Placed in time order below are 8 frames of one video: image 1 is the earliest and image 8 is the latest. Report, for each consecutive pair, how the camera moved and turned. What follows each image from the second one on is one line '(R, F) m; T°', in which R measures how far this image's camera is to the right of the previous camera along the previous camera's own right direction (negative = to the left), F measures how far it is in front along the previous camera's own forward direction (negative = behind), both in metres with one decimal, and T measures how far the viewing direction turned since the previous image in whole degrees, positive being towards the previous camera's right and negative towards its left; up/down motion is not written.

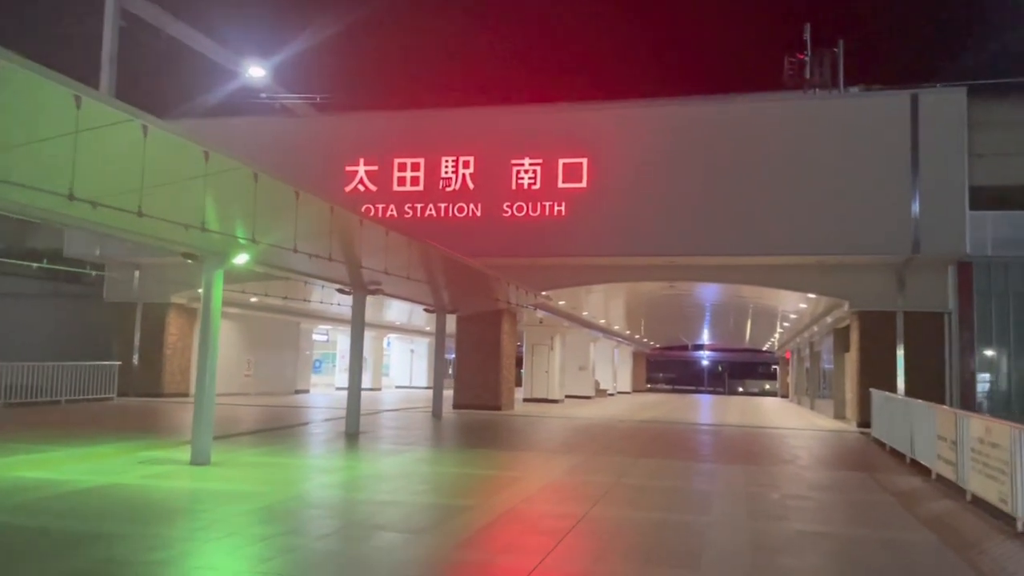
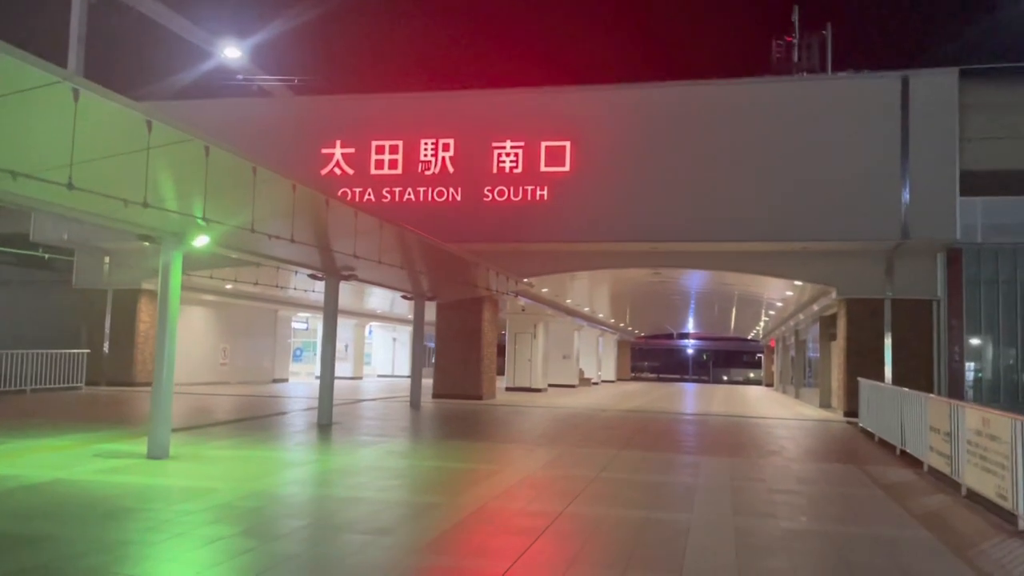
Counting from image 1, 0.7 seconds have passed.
(+0.1, +0.5) m; +1°
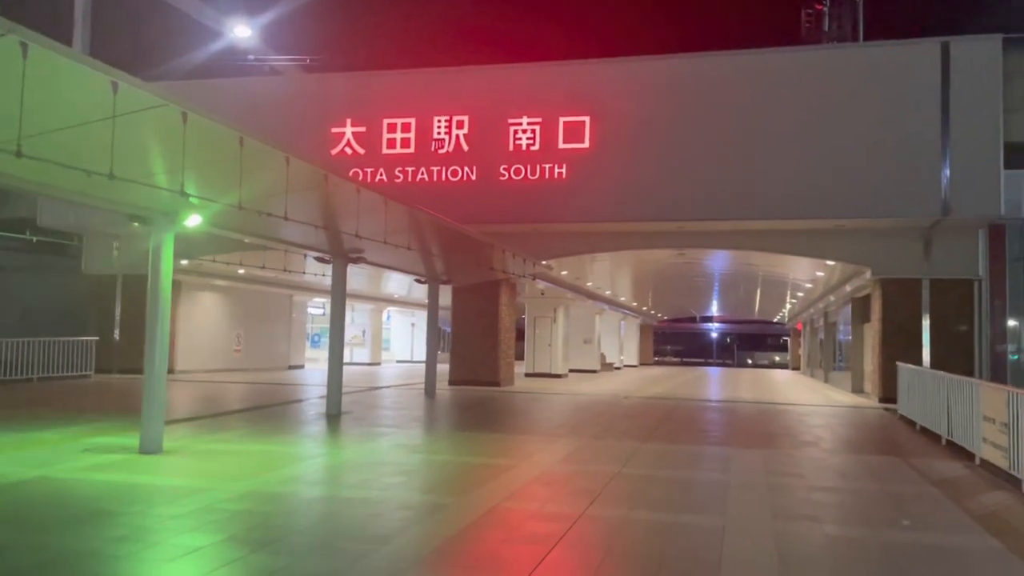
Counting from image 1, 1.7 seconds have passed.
(+0.1, +0.7) m; -1°
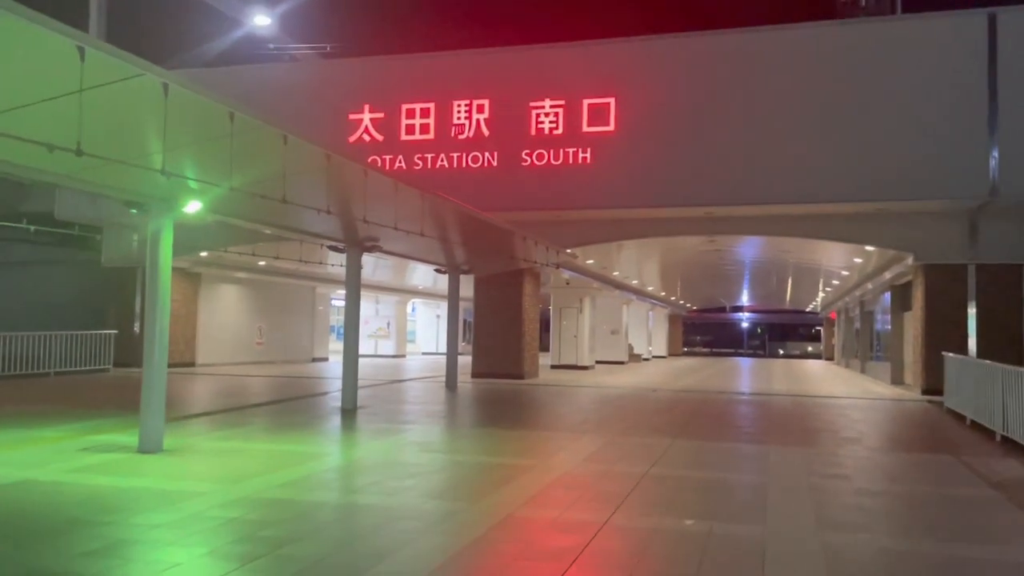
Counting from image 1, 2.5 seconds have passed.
(+0.1, +0.6) m; -2°
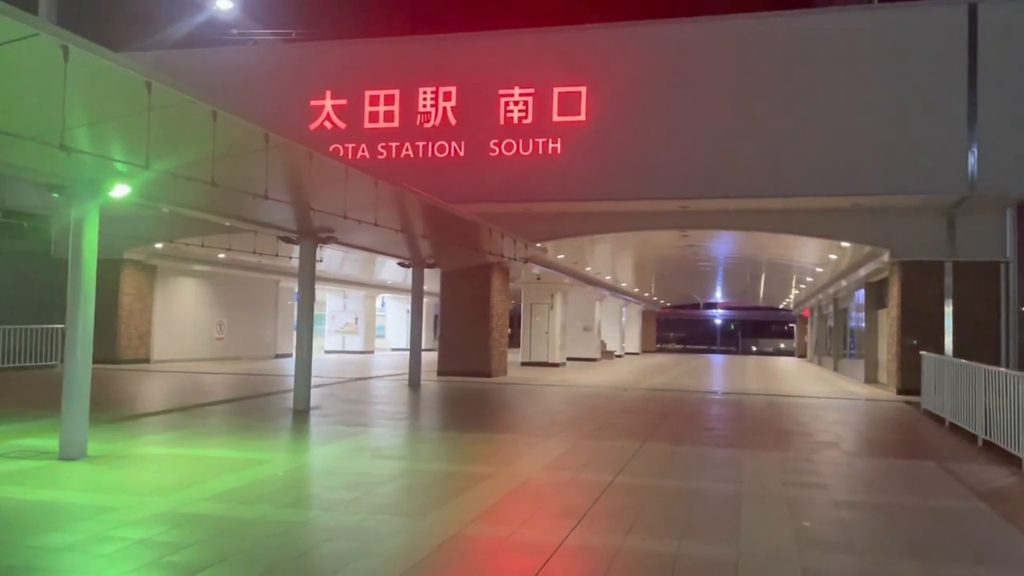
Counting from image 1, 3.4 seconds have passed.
(+0.2, +0.6) m; +2°
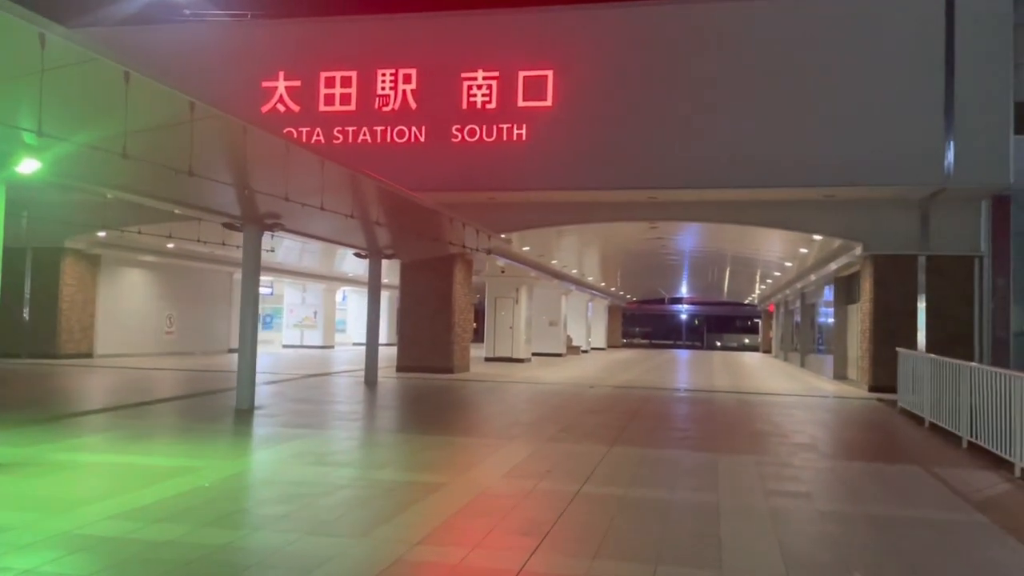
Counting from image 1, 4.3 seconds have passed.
(+0.1, +0.7) m; +2°
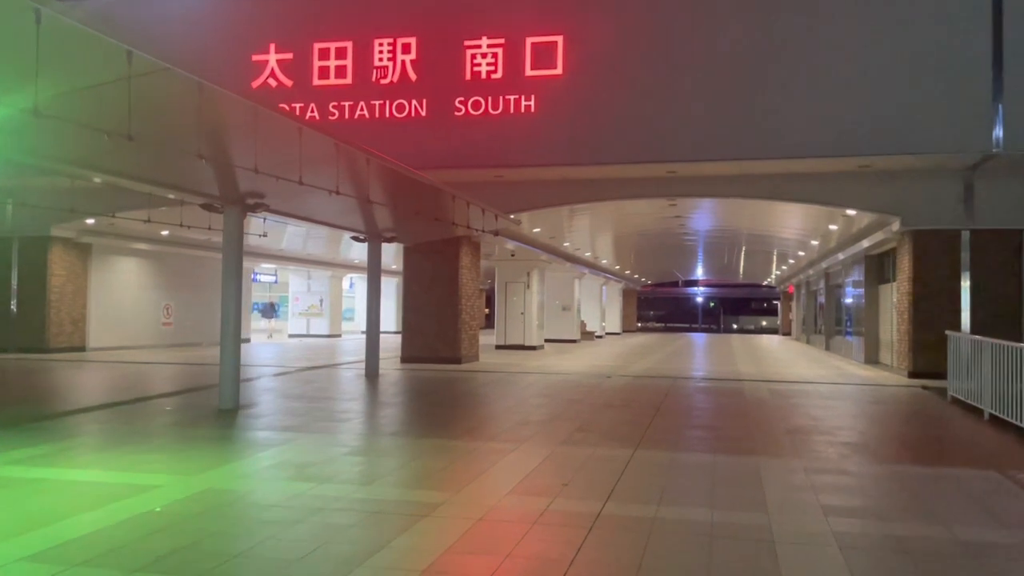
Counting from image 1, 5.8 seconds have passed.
(0.0, +1.1) m; -1°
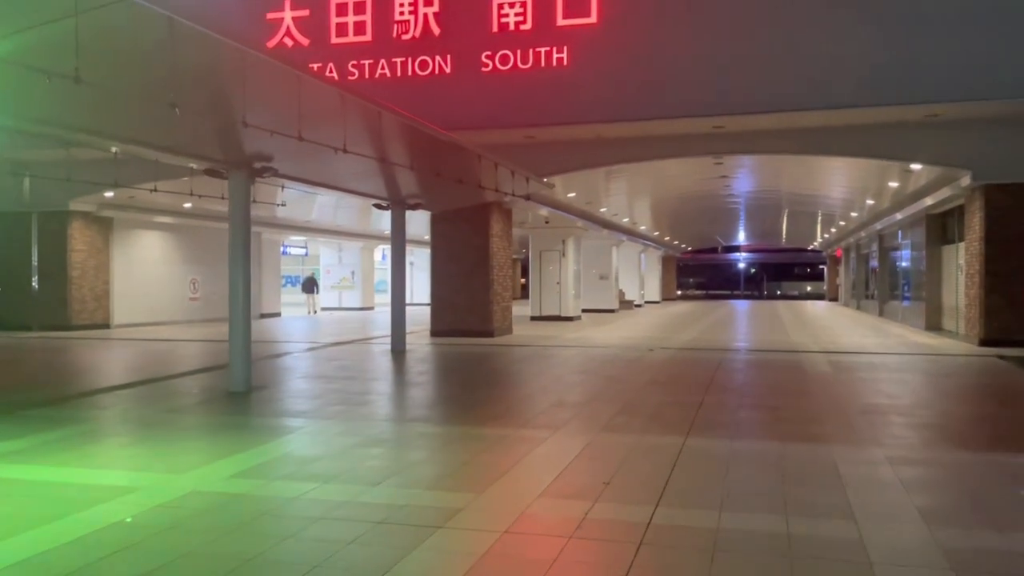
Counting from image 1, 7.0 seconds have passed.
(0.0, +1.0) m; -3°
